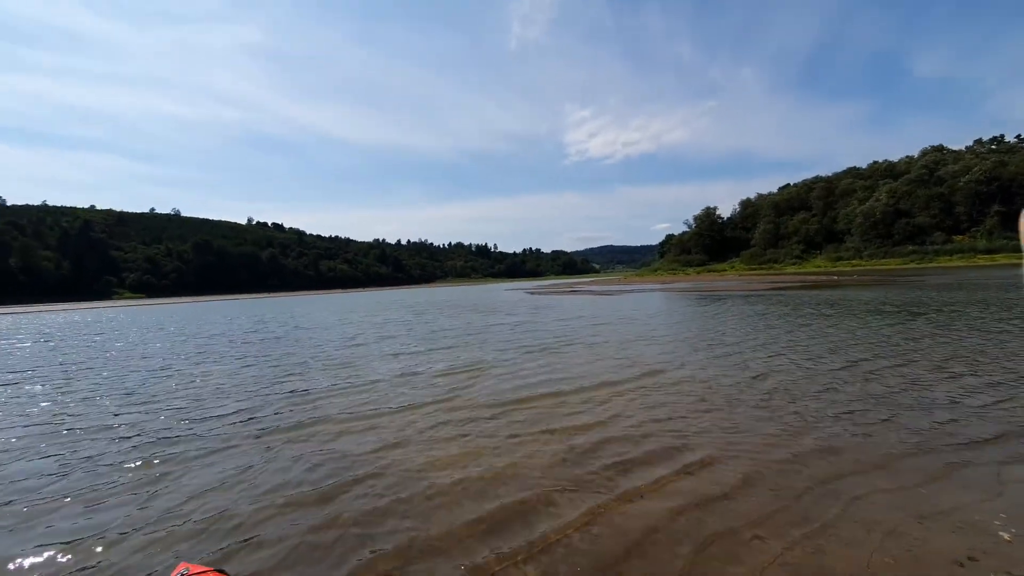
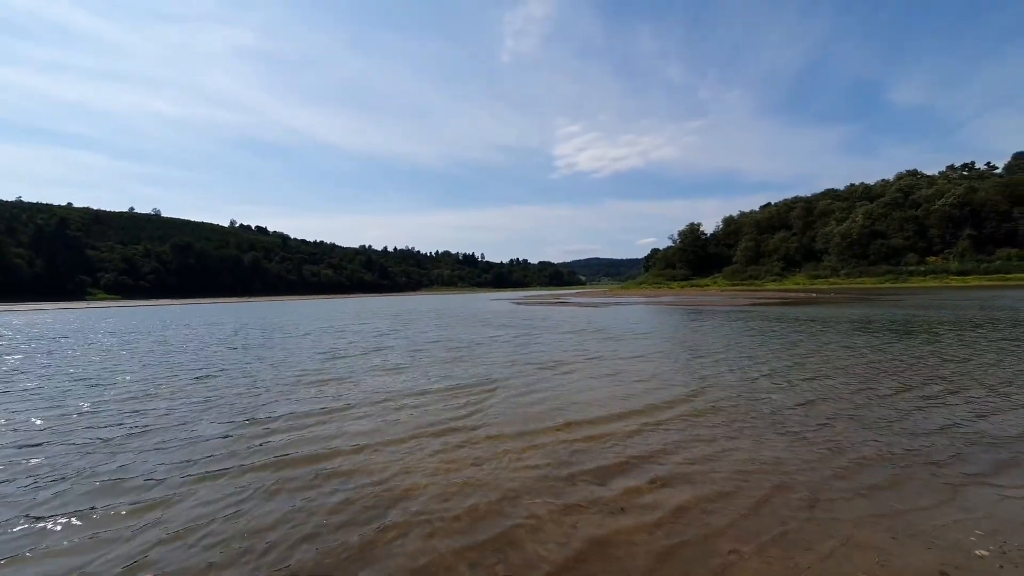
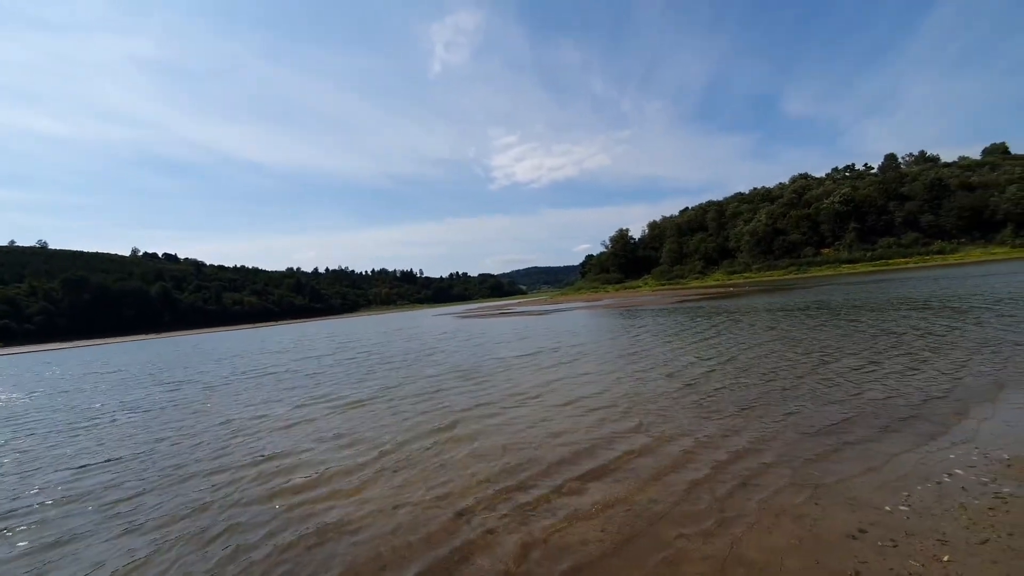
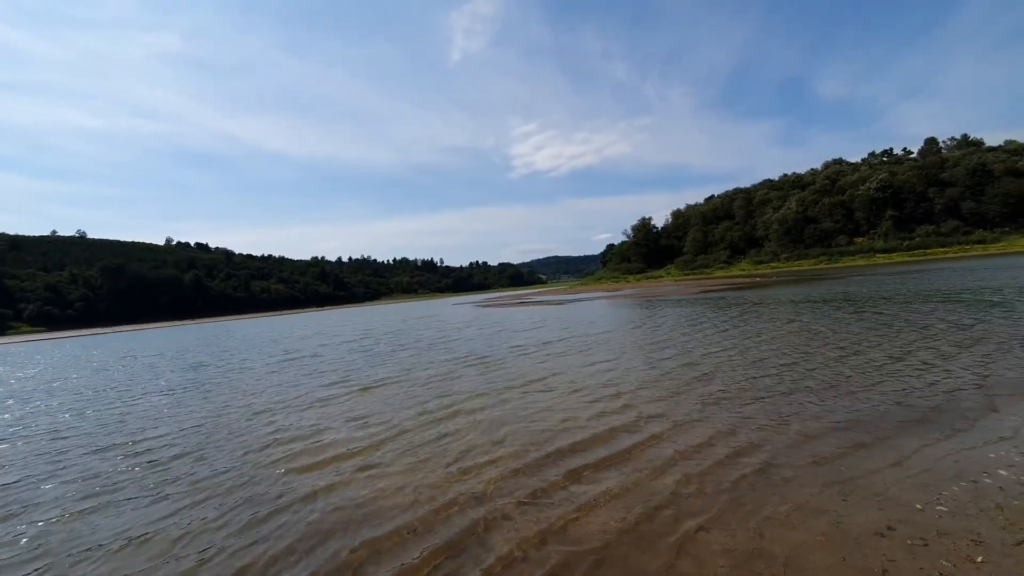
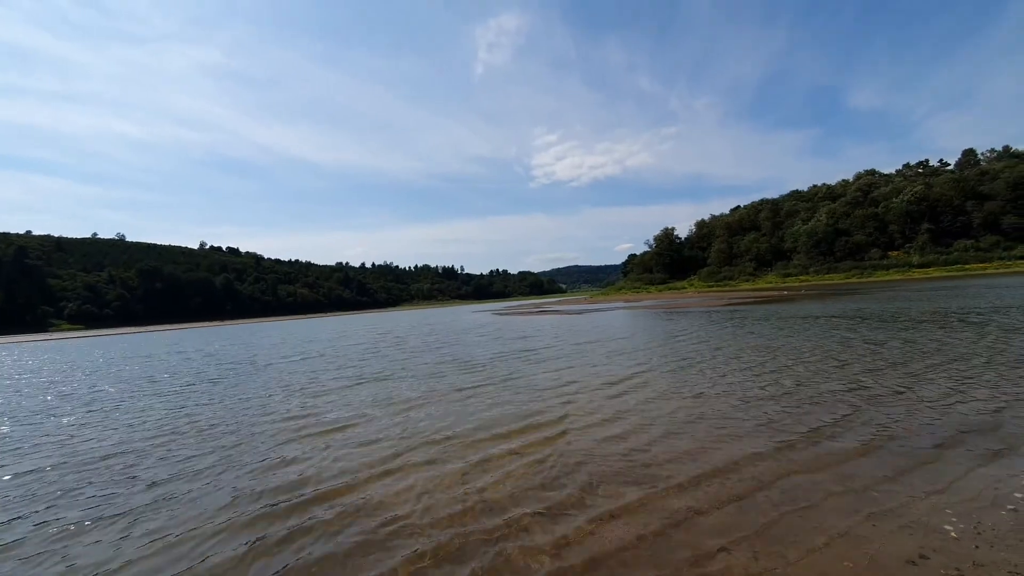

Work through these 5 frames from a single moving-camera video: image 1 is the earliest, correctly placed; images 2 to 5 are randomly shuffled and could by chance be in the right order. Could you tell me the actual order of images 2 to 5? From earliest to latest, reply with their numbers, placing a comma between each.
2, 5, 4, 3
